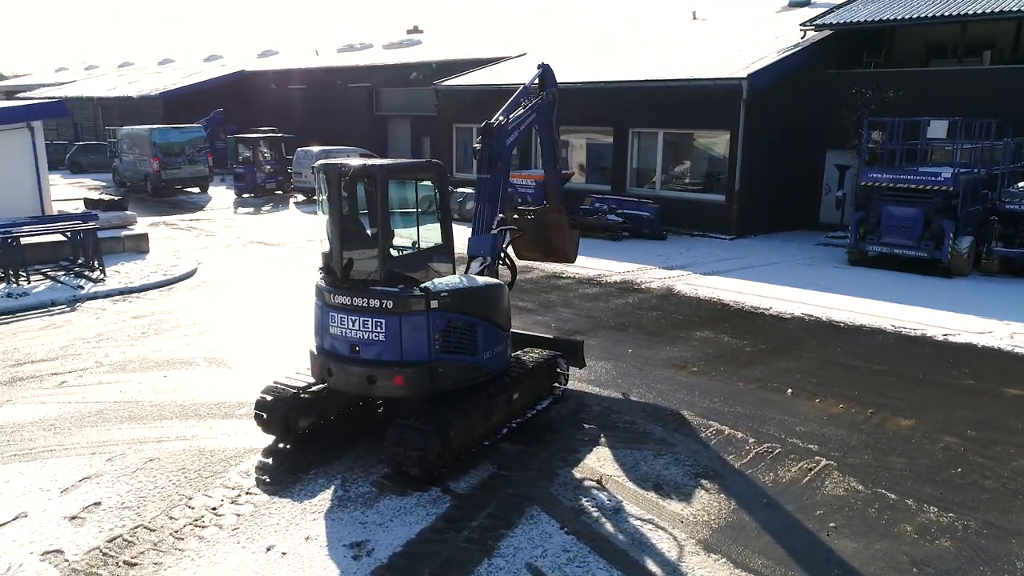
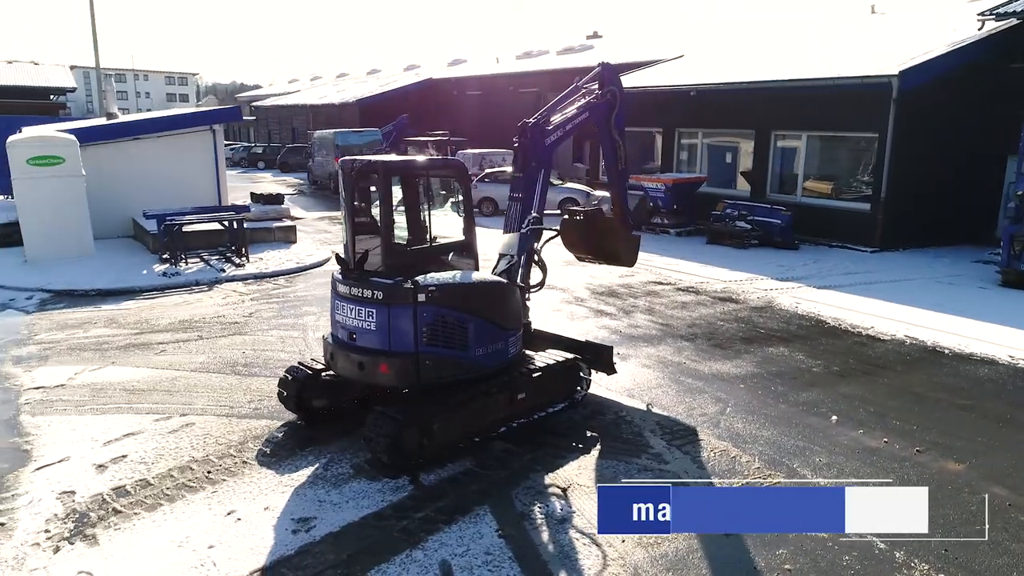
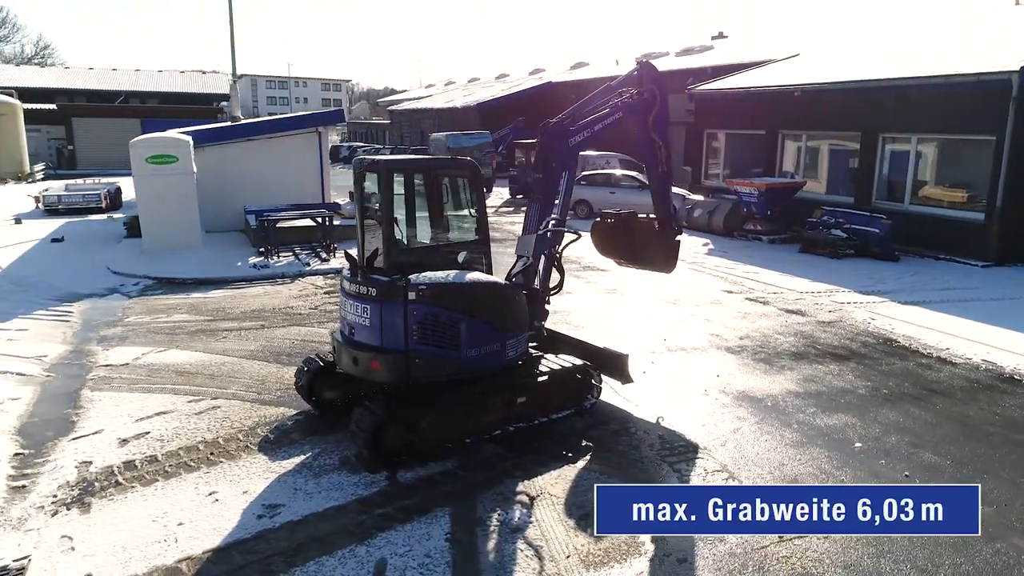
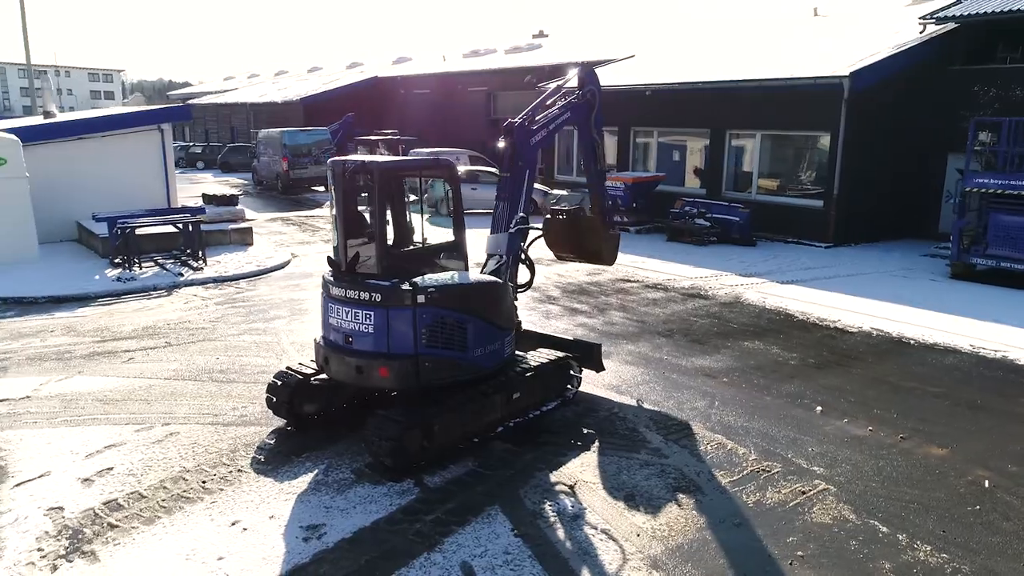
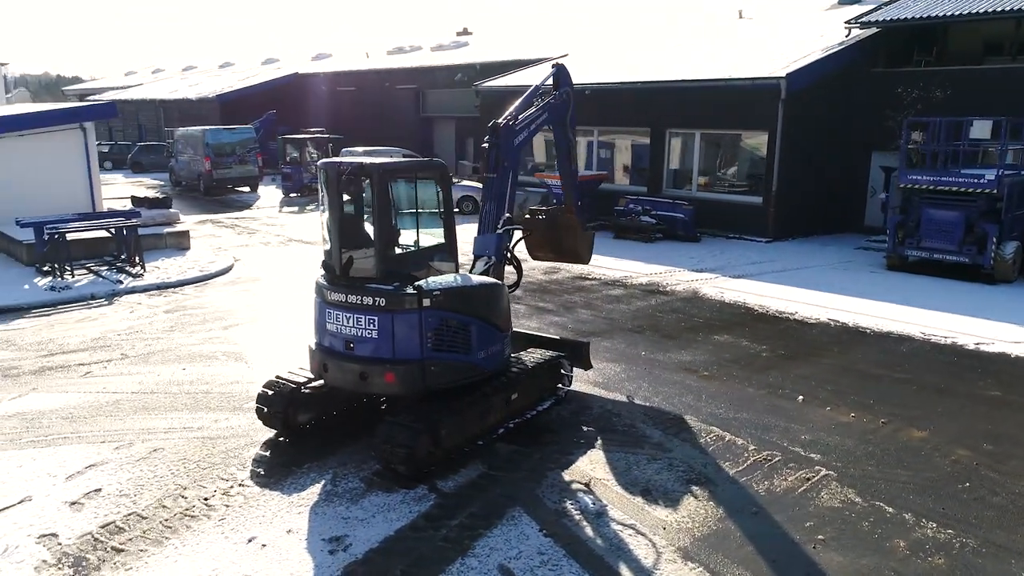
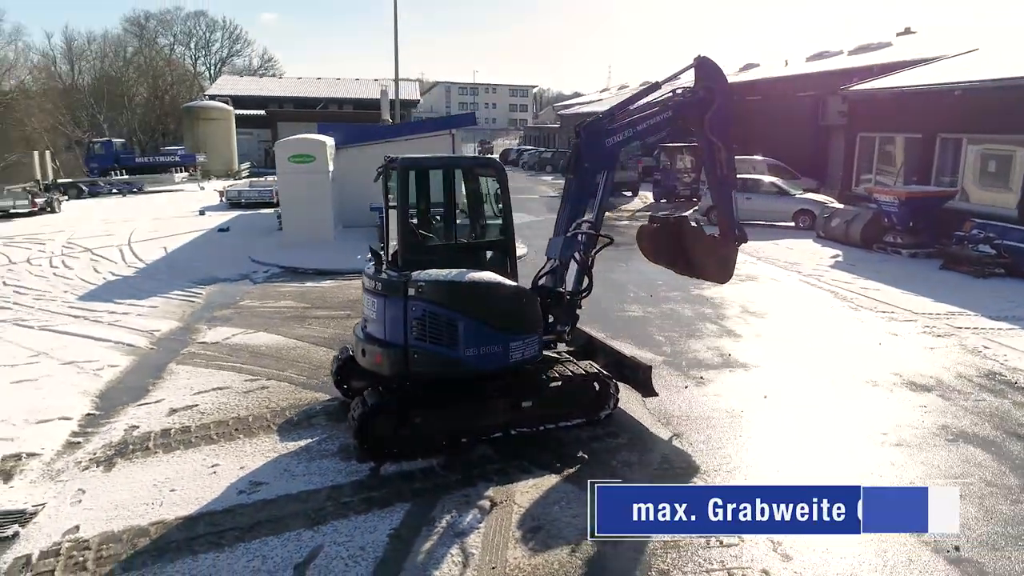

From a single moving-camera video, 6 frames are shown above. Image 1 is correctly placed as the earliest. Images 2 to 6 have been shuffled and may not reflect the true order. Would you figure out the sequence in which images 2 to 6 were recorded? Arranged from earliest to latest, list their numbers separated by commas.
5, 4, 2, 3, 6
